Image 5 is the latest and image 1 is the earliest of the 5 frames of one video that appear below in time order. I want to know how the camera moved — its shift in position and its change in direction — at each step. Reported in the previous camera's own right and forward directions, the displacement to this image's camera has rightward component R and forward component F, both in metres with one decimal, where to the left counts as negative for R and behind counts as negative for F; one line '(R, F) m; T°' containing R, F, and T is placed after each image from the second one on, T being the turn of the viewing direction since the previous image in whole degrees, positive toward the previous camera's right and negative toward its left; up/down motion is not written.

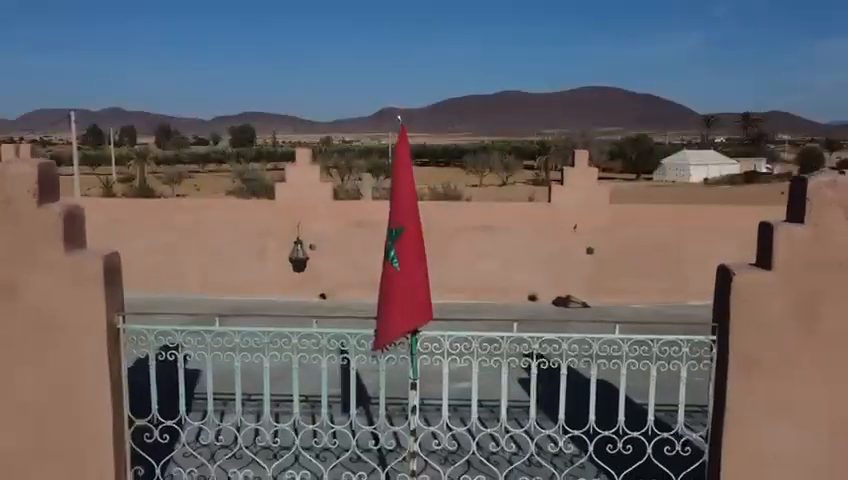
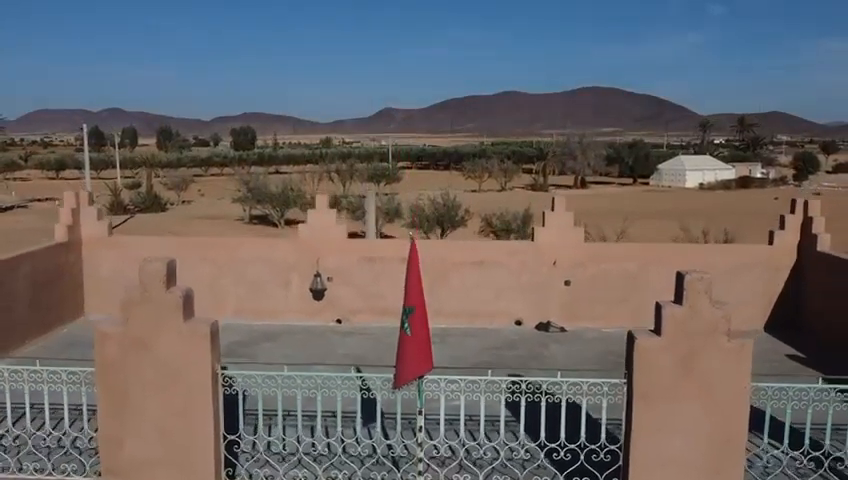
(0.0, -1.0) m; 0°
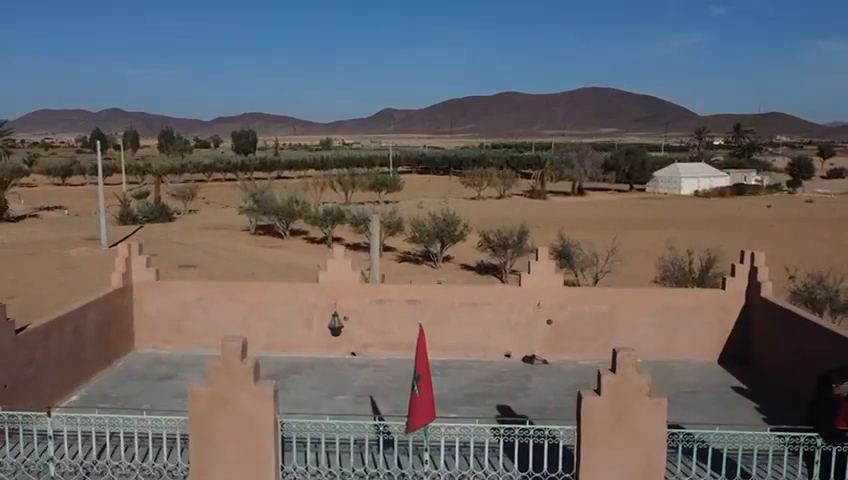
(0.0, -1.1) m; 0°
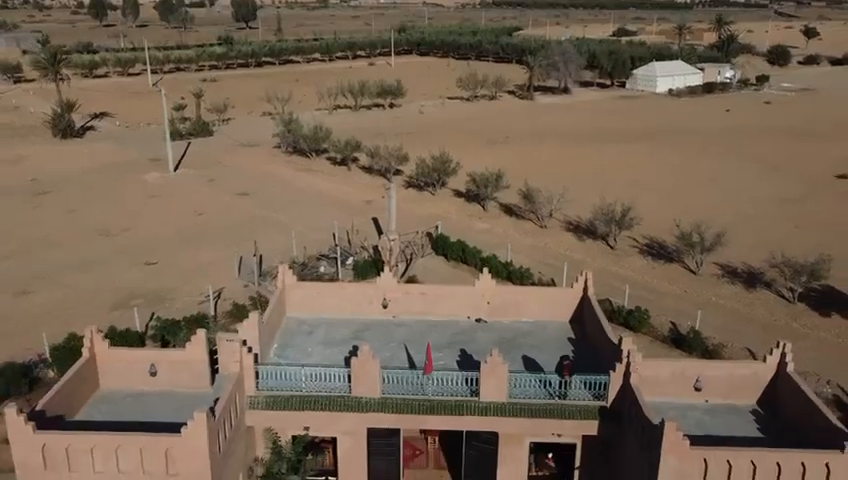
(-0.1, -7.8) m; 0°
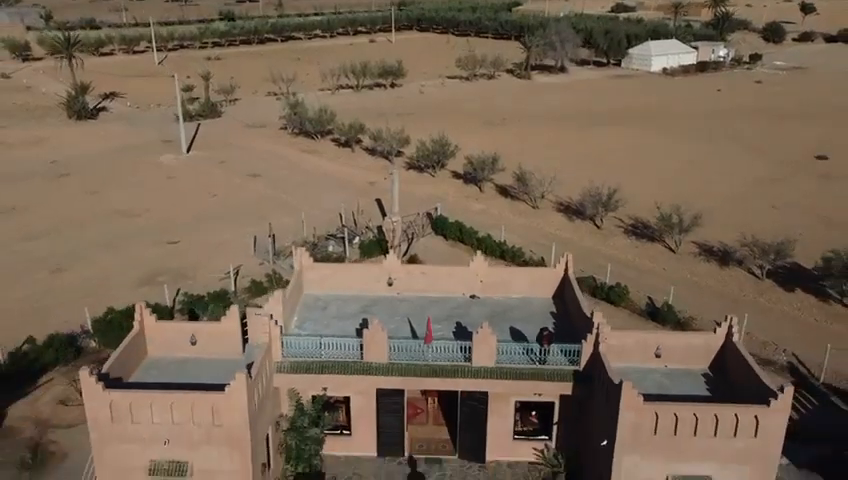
(0.0, -2.1) m; 0°
